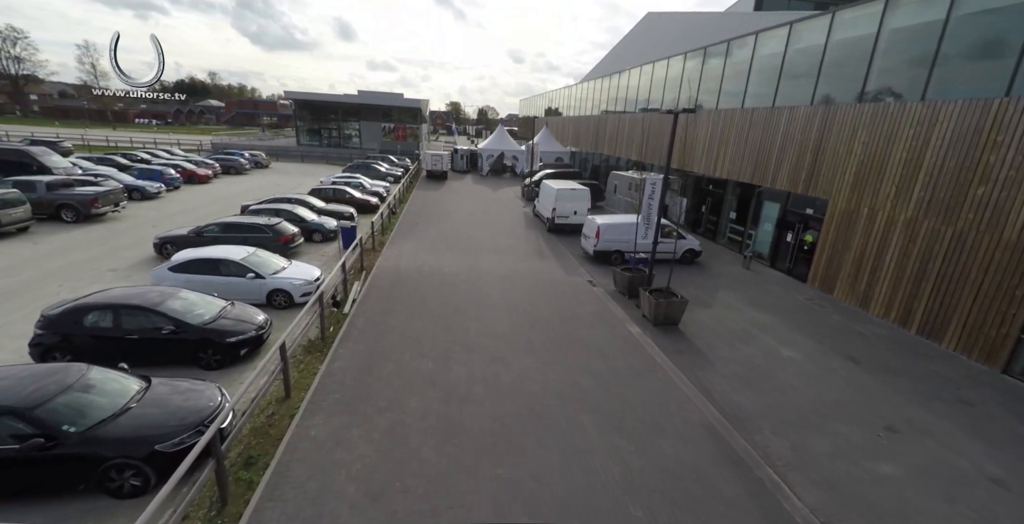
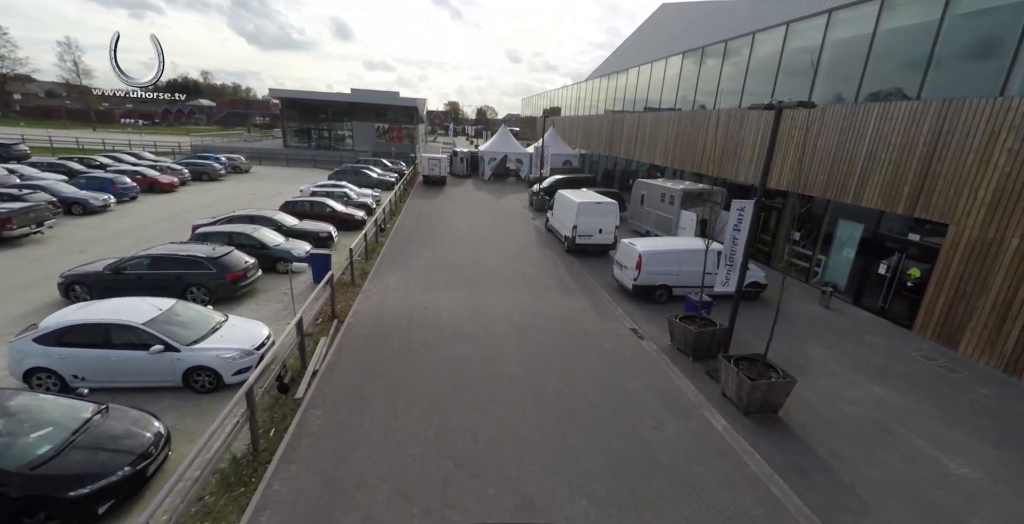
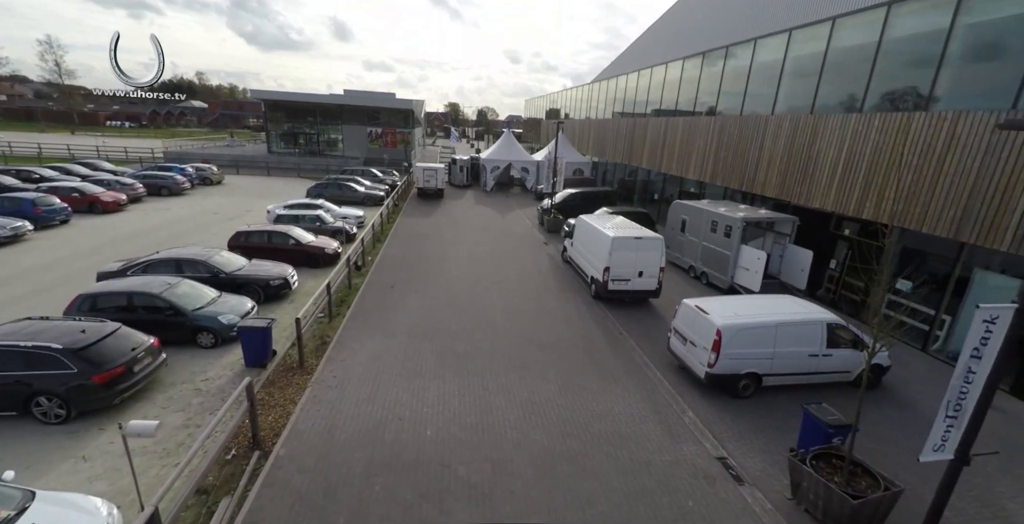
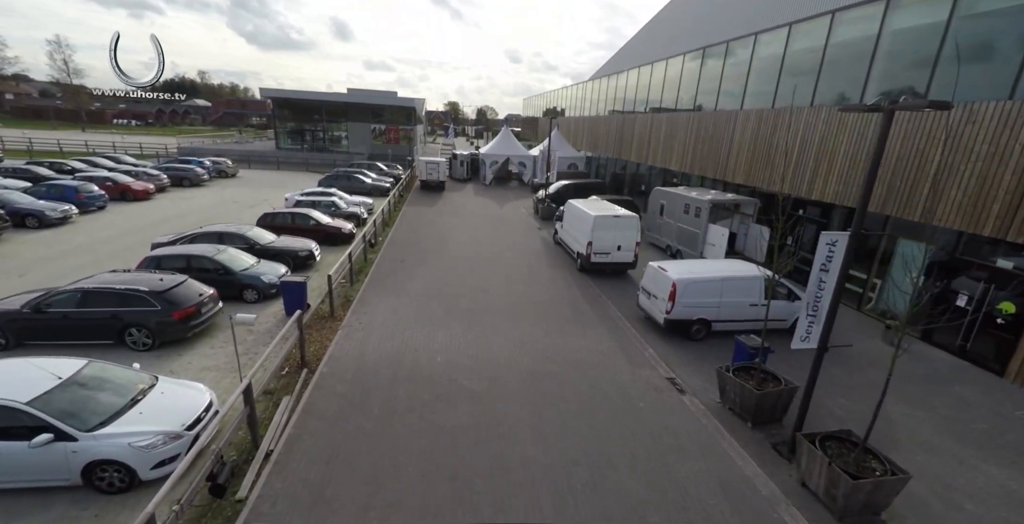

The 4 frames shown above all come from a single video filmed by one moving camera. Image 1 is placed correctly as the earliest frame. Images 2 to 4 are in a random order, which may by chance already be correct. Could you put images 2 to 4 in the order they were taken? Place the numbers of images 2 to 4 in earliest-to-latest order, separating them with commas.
2, 4, 3
